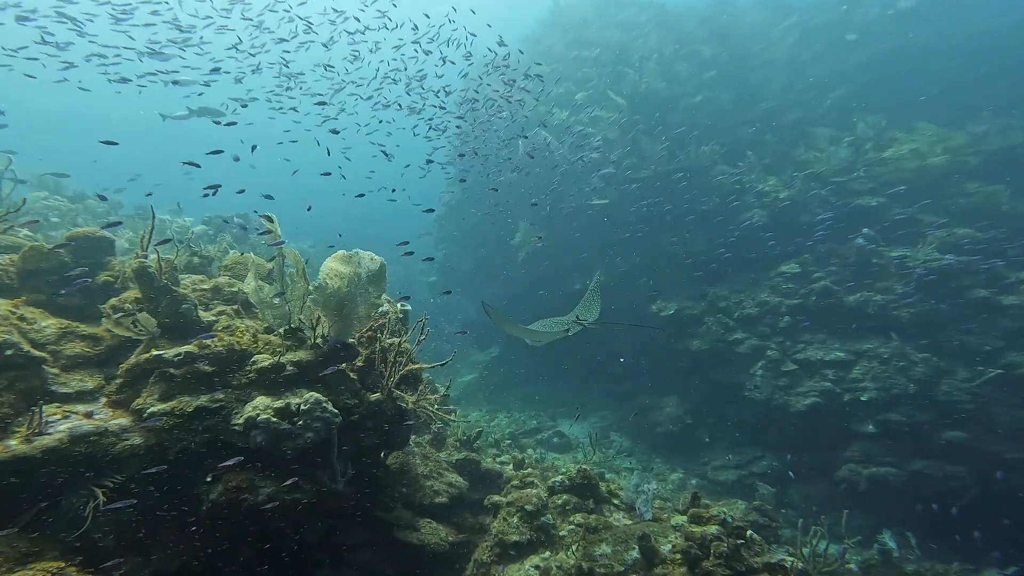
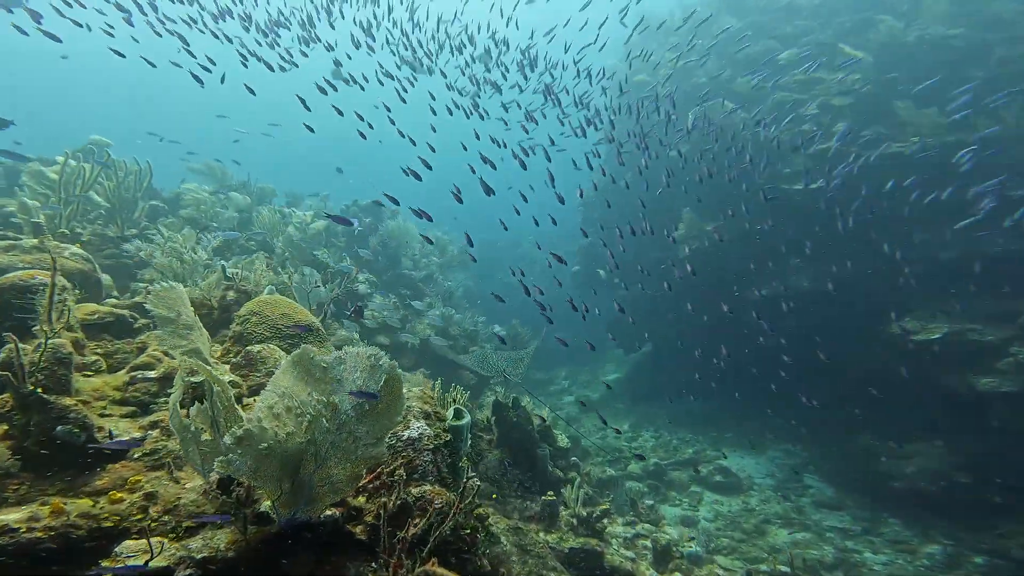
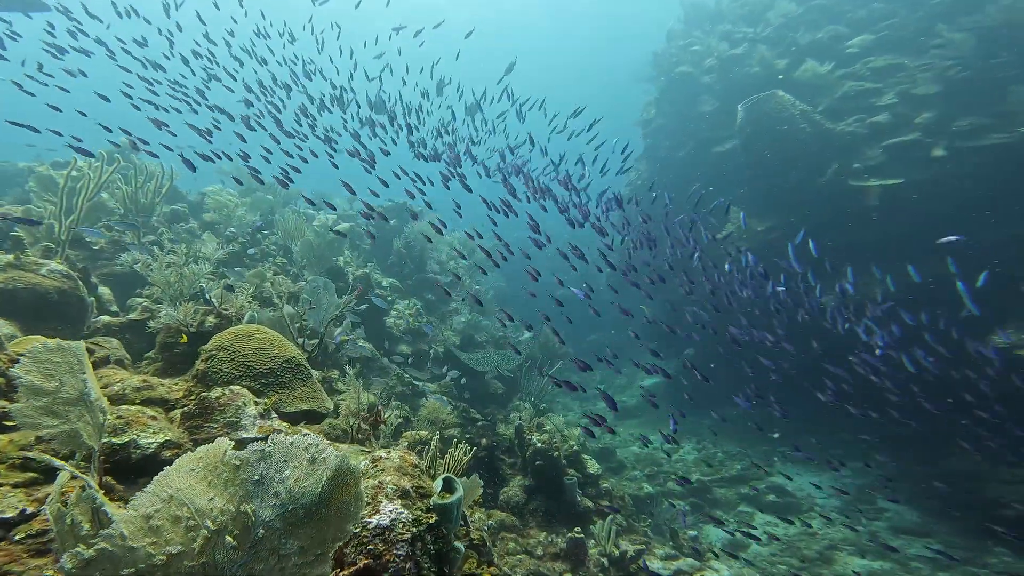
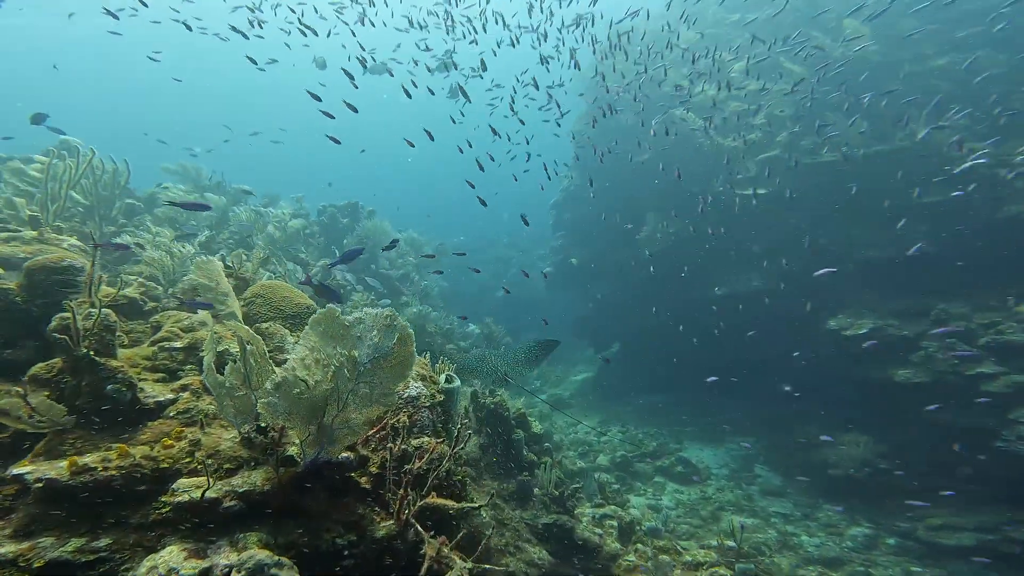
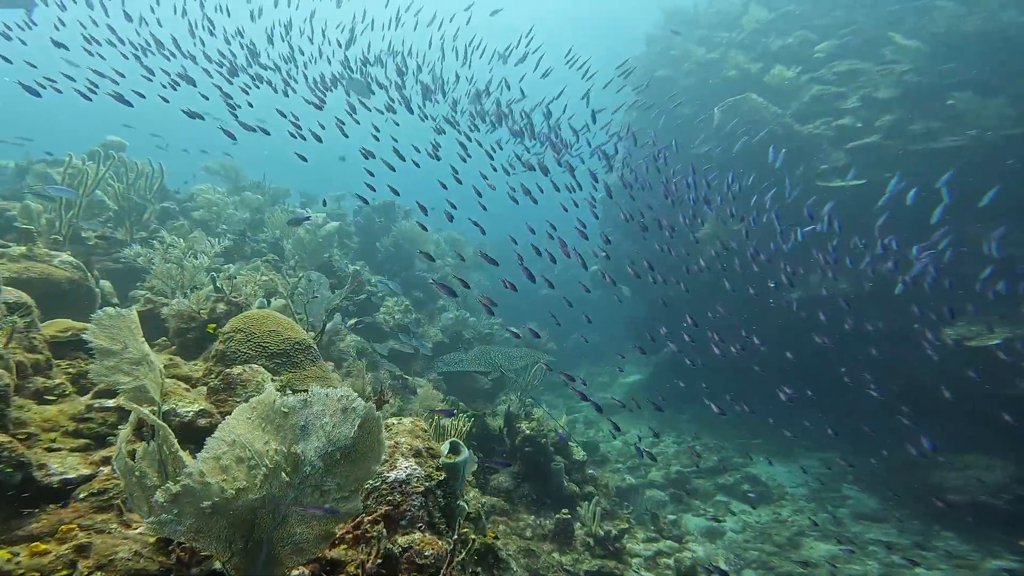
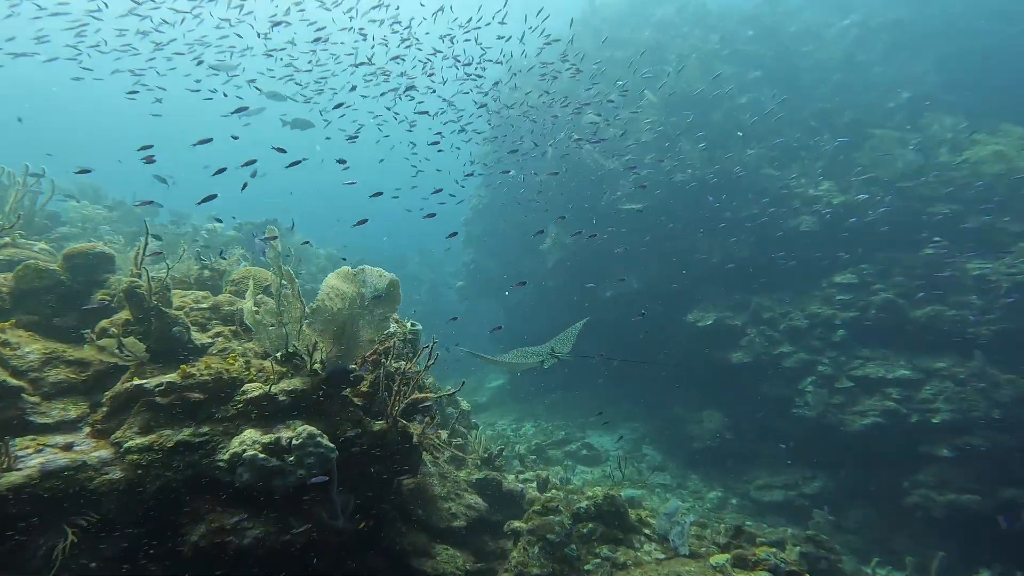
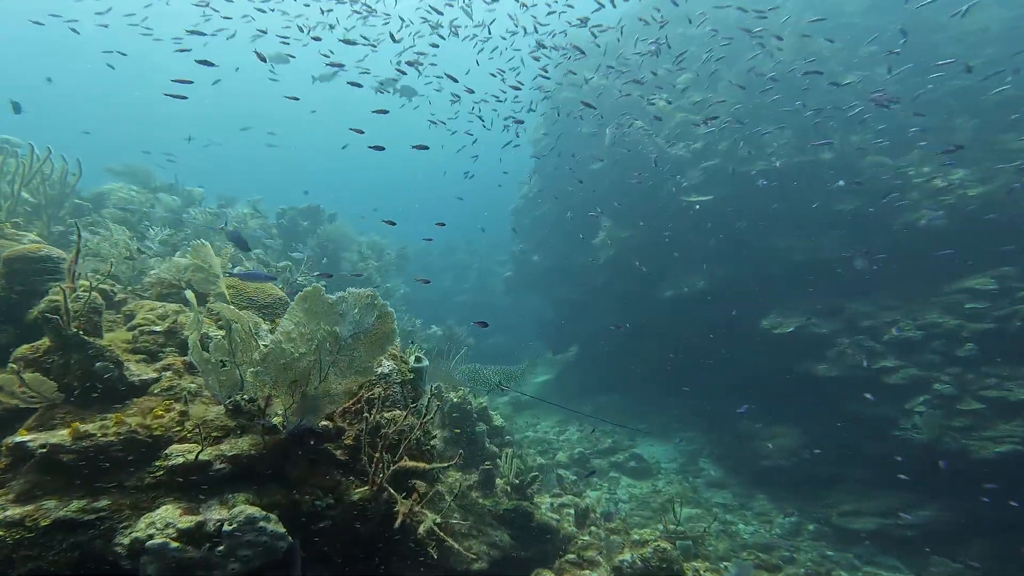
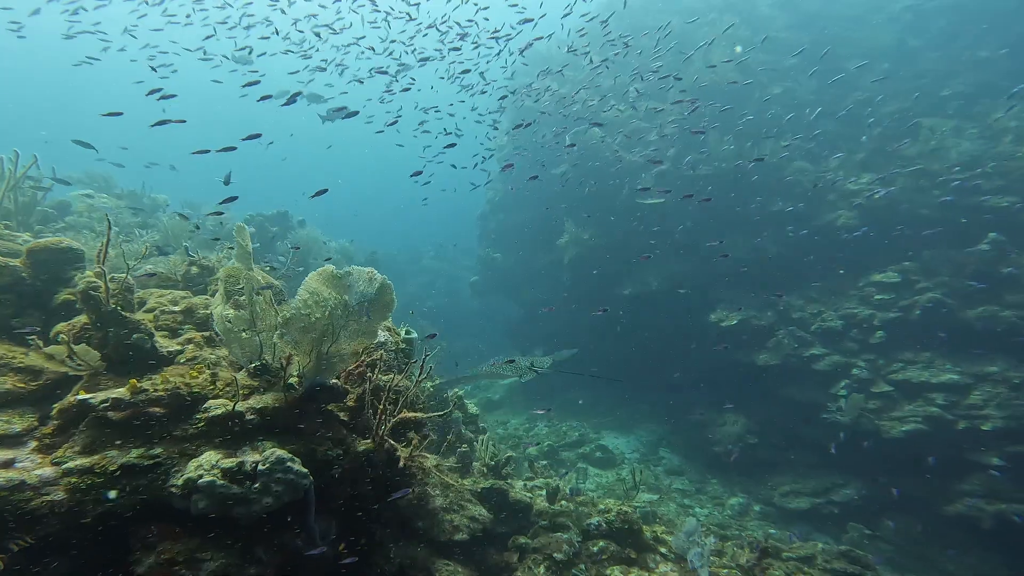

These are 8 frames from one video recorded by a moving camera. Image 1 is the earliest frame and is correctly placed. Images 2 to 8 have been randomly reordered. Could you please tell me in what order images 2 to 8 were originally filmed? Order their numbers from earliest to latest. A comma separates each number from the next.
6, 8, 7, 4, 2, 5, 3
